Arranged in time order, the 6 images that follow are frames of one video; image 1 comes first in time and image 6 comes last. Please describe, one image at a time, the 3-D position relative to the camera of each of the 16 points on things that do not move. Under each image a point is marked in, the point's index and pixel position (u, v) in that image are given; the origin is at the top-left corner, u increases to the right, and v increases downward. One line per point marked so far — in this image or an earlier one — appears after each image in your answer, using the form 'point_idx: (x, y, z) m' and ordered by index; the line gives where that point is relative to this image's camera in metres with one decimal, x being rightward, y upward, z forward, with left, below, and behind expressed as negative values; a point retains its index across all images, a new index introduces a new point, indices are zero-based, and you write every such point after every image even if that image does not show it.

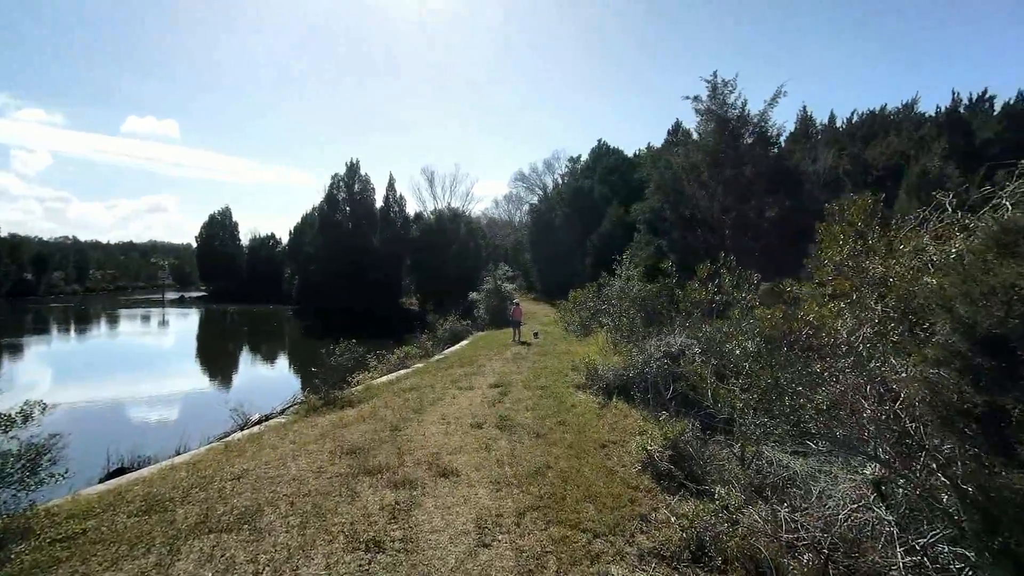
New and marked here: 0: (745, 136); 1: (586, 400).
0: (+5.6, +3.6, +12.5) m
1: (+1.3, -2.0, +9.4) m
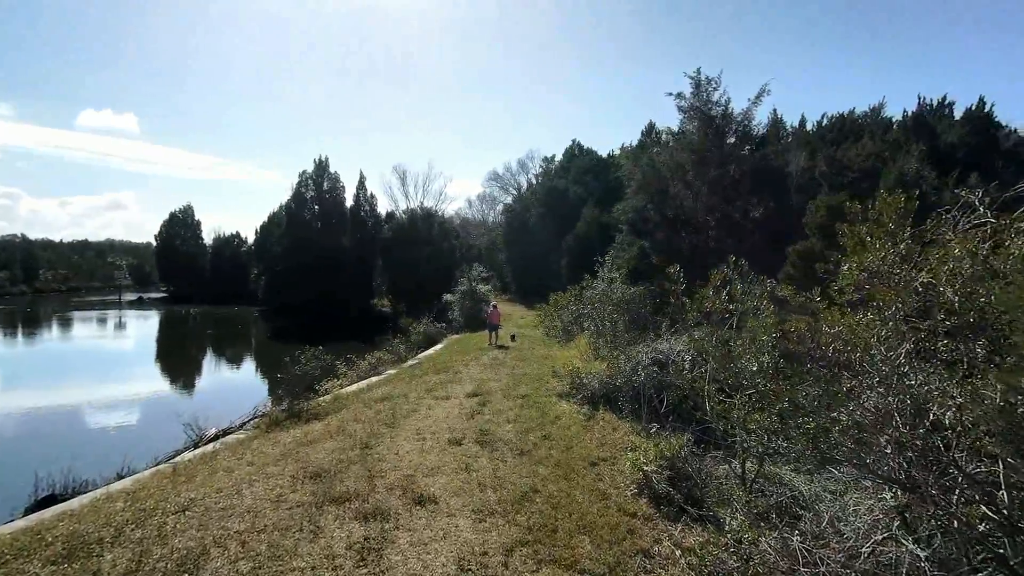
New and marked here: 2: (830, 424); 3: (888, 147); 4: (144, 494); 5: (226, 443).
0: (+5.1, +3.5, +12.2) m
1: (+1.0, -2.1, +8.8) m
2: (+2.4, -1.0, +3.9) m
3: (+13.6, +5.1, +18.9) m
4: (-4.2, -2.3, +5.9) m
5: (-4.5, -2.4, +8.2) m
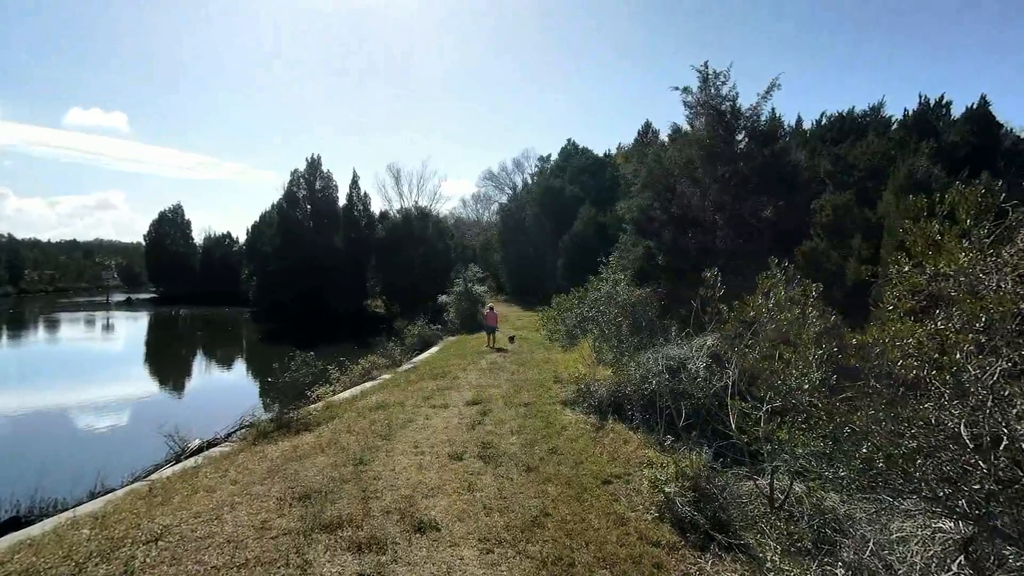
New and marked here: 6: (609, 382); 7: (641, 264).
0: (+5.1, +3.5, +11.7) m
1: (+1.0, -2.1, +8.3) m
2: (+2.5, -1.1, +3.4) m
3: (+13.5, +5.1, +18.6) m
4: (-4.1, -2.4, +5.4) m
5: (-4.4, -2.5, +7.6) m
6: (+1.7, -1.6, +9.1) m
7: (+3.1, +0.6, +12.5) m
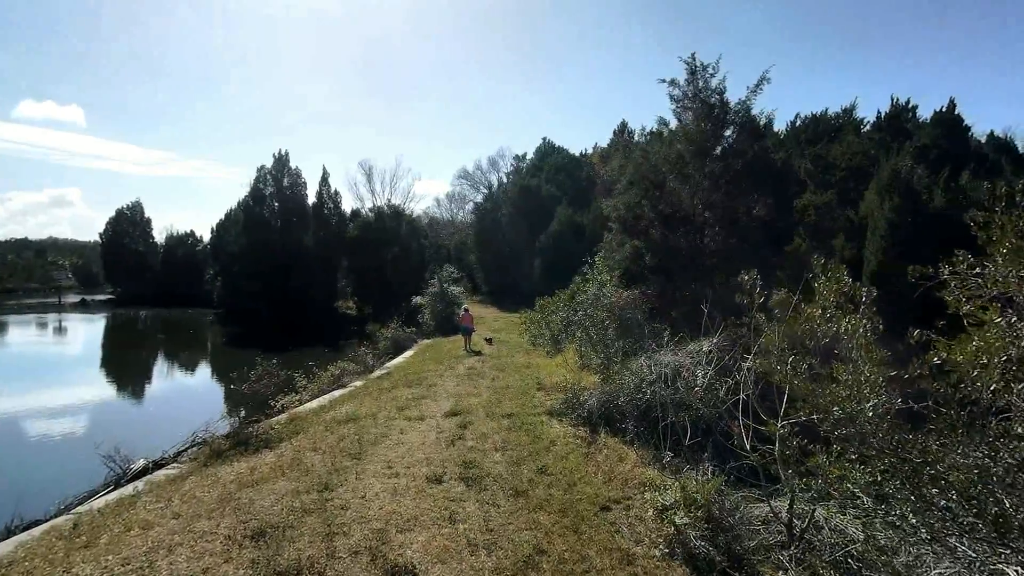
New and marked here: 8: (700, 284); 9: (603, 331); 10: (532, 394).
0: (+4.7, +3.5, +11.3) m
1: (+0.8, -2.1, +7.7) m
2: (+2.5, -1.1, +2.9) m
3: (+12.7, +5.1, +18.5) m
4: (-4.2, -2.4, +4.5) m
5: (-4.6, -2.5, +6.7) m
6: (+1.4, -1.6, +8.5) m
7: (+2.6, +0.5, +11.9) m
8: (+4.1, +0.1, +11.1) m
9: (+1.7, -0.8, +9.7) m
10: (+0.4, -2.0, +10.1) m
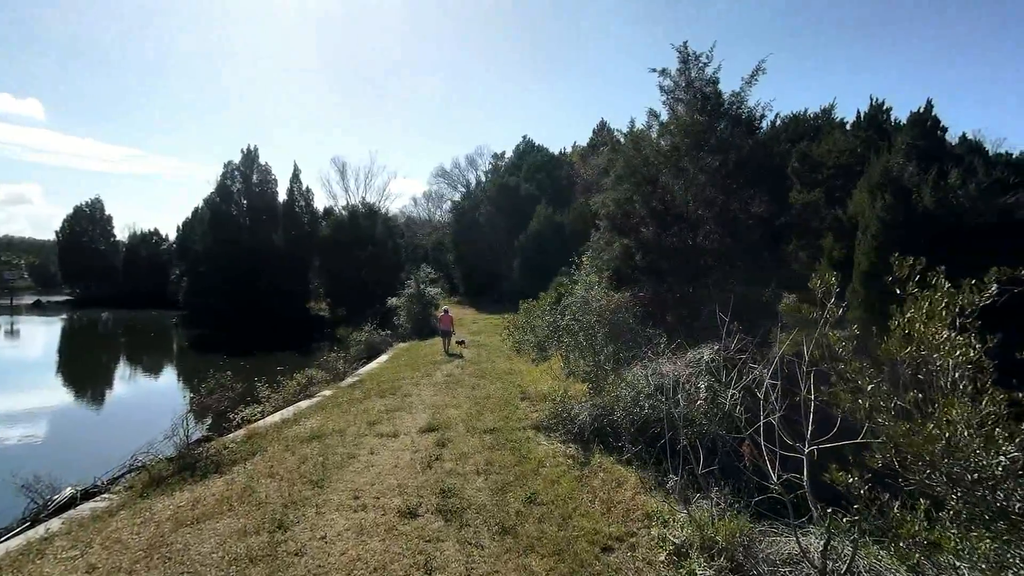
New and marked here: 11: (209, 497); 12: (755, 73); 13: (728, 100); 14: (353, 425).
0: (+4.3, +3.4, +10.7) m
1: (+0.6, -2.2, +6.9) m
2: (+2.4, -1.1, +2.2) m
3: (+12.0, +5.0, +18.2) m
4: (-4.2, -2.4, +3.5) m
5: (-4.8, -2.5, +5.7) m
6: (+1.2, -1.7, +7.8) m
7: (+2.2, +0.5, +11.2) m
8: (+3.8, +0.1, +10.4) m
9: (+1.4, -0.8, +9.0) m
10: (+0.1, -2.1, +9.3) m
11: (-3.5, -2.4, +6.1) m
12: (+4.9, +4.3, +10.6) m
13: (+4.4, +3.8, +10.7) m
14: (-2.6, -2.3, +8.7) m
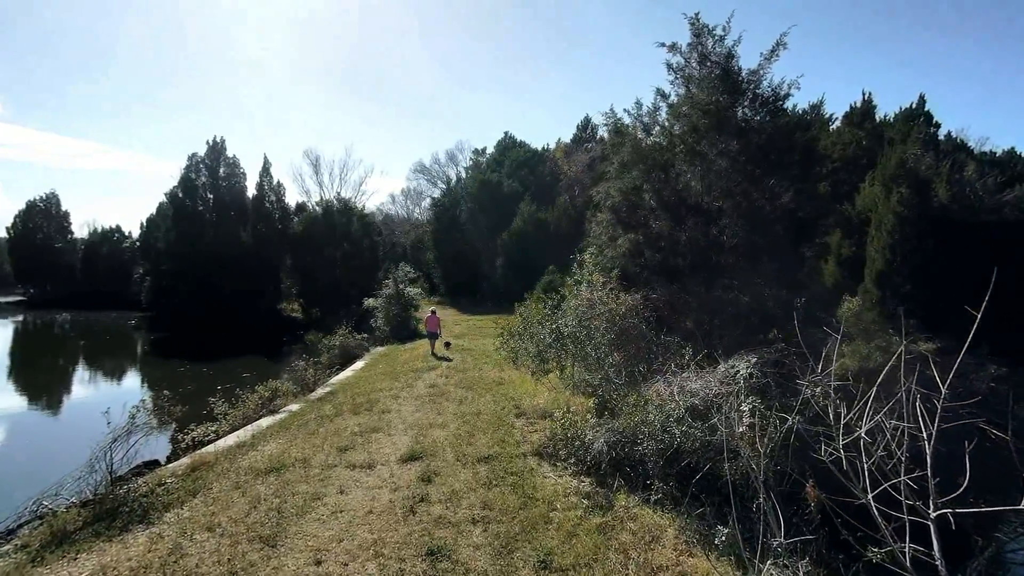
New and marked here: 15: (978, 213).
0: (+4.2, +3.4, +9.5) m
1: (+0.6, -2.2, +5.6) m
2: (+2.7, -1.1, +1.0) m
3: (+11.6, +5.0, +17.4) m
4: (-4.1, -2.5, +2.1) m
5: (-4.7, -2.6, +4.2) m
6: (+1.2, -1.7, +6.5) m
7: (+2.1, +0.5, +10.0) m
8: (+3.7, 0.0, +9.3) m
9: (+1.3, -0.8, +7.8) m
10: (0.0, -2.1, +8.0) m
11: (-3.4, -2.4, +4.6) m
12: (+4.8, +4.3, +9.5) m
13: (+4.2, +3.8, +9.6) m
14: (-2.7, -2.3, +7.3) m
15: (+11.6, +1.9, +13.1) m
